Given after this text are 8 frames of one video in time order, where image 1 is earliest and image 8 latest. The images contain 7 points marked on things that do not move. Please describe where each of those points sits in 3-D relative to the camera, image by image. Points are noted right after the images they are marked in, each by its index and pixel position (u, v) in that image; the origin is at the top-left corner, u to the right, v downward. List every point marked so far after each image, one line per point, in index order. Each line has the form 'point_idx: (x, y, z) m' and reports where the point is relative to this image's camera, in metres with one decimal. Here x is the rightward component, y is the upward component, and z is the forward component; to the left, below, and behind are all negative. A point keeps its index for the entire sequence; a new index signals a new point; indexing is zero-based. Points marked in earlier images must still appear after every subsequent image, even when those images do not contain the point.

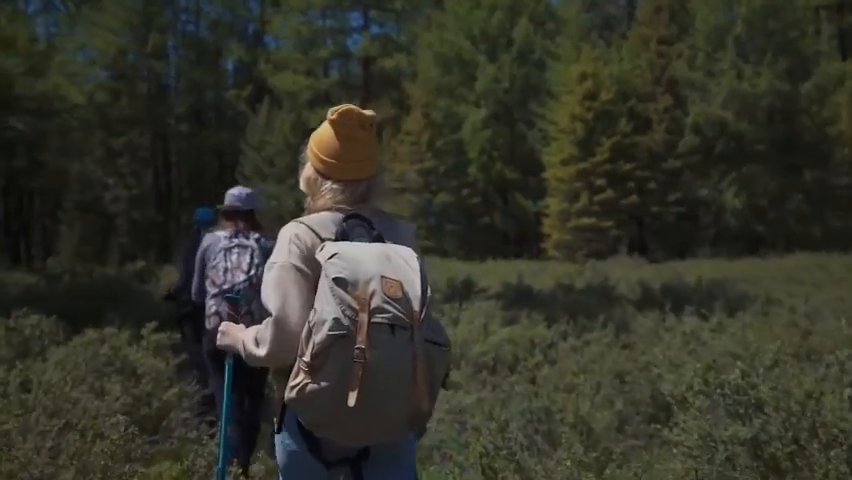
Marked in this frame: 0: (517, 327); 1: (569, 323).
0: (+1.3, -1.2, +10.1) m
1: (+2.1, -1.2, +10.6) m
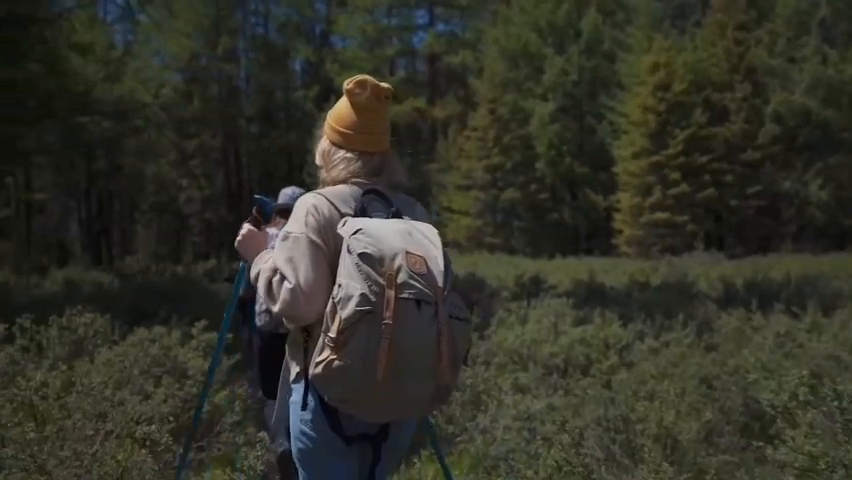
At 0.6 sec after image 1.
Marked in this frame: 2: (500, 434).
0: (+2.2, -1.2, +9.7) m
1: (+3.0, -1.1, +10.1) m
2: (+0.6, -1.5, +5.8) m
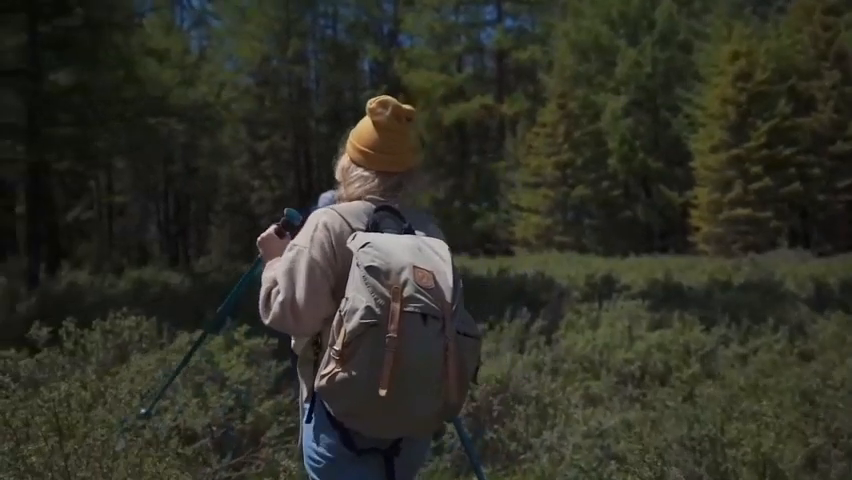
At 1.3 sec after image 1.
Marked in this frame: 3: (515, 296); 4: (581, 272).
0: (+3.0, -1.1, +9.1) m
1: (+3.9, -1.1, +9.4) m
2: (+1.1, -1.5, +5.4) m
3: (+1.5, -0.9, +12.5) m
4: (+3.7, -0.8, +17.6) m
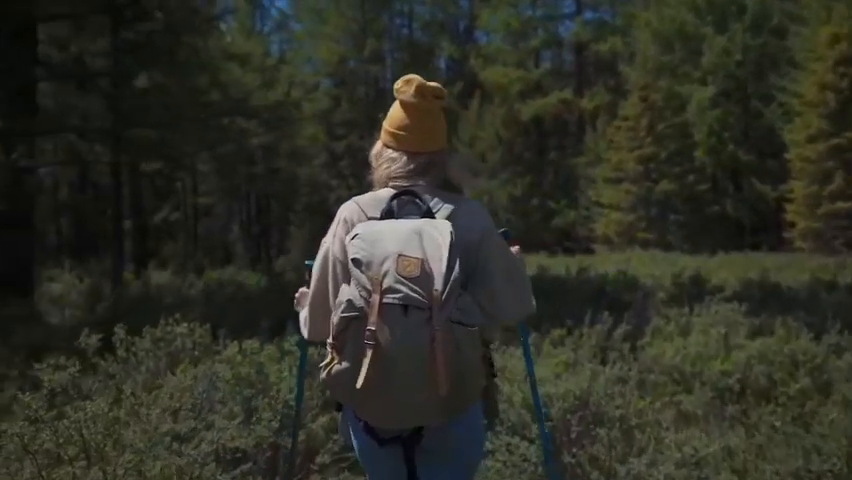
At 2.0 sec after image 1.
0: (+3.9, -1.1, +8.3) m
1: (+4.8, -1.1, +8.6) m
2: (+1.5, -1.5, +4.9) m
3: (+2.8, -0.9, +11.9) m
4: (+5.5, -0.7, +16.7) m
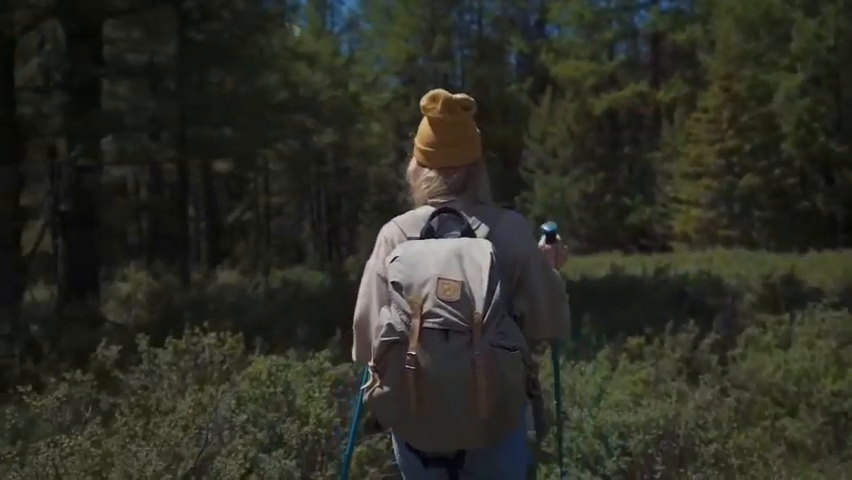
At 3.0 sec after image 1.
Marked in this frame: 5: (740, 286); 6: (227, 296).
0: (+4.5, -1.1, +7.4) m
1: (+5.5, -1.0, +7.6) m
2: (+1.9, -1.5, +4.2) m
3: (+3.8, -0.9, +11.0) m
4: (+6.9, -0.7, +15.6) m
5: (+5.1, -0.7, +12.0) m
6: (-3.4, -0.9, +12.4) m
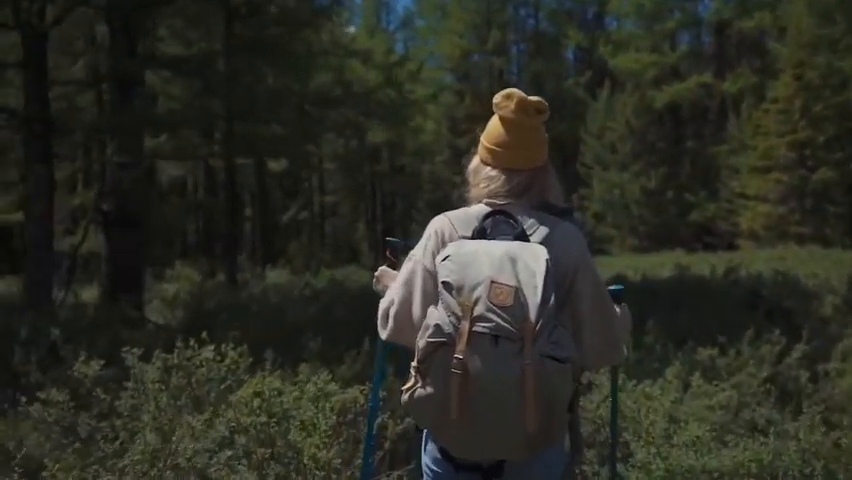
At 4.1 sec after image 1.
0: (+4.9, -1.0, +6.5) m
1: (+5.9, -1.0, +6.6) m
2: (+2.1, -1.5, +3.5) m
3: (+4.5, -0.8, +10.2) m
4: (+8.0, -0.6, +14.4) m
5: (+5.9, -0.7, +11.0) m
6: (-2.6, -0.9, +12.1) m
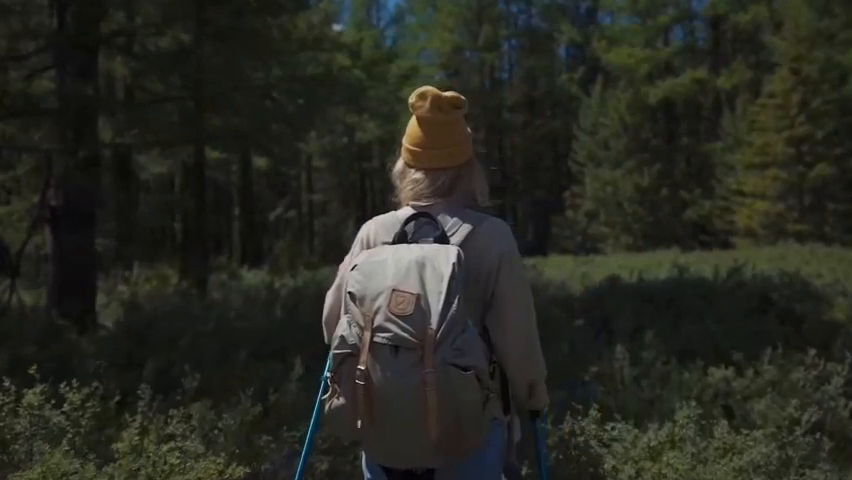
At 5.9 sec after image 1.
0: (+4.7, -1.0, +5.6) m
1: (+5.6, -1.0, +5.7) m
2: (+1.8, -1.5, +2.6) m
3: (+4.2, -0.8, +9.3) m
4: (+7.6, -0.6, +13.6) m
5: (+5.5, -0.7, +10.1) m
6: (-2.9, -0.9, +11.2) m
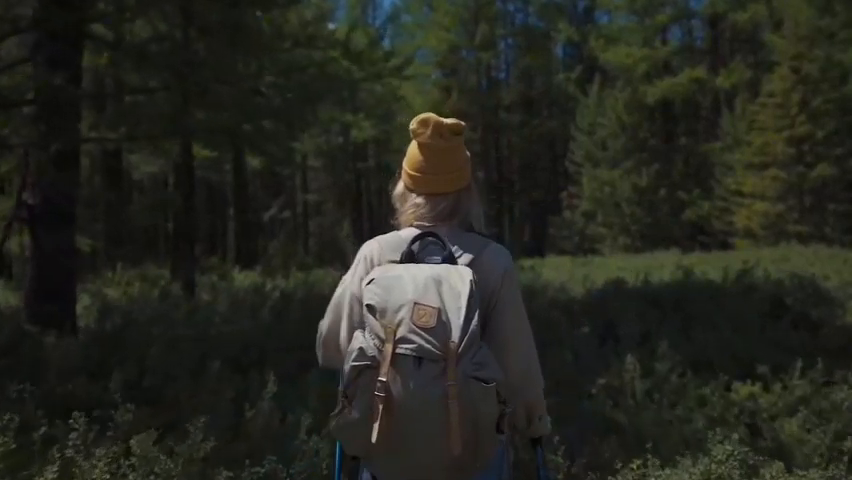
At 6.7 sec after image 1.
0: (+4.6, -1.0, +5.2) m
1: (+5.6, -1.0, +5.3) m
2: (+1.8, -1.5, +2.1) m
3: (+4.1, -0.8, +8.9) m
4: (+7.5, -0.6, +13.2) m
5: (+5.5, -0.7, +9.7) m
6: (-3.0, -0.9, +10.7) m
